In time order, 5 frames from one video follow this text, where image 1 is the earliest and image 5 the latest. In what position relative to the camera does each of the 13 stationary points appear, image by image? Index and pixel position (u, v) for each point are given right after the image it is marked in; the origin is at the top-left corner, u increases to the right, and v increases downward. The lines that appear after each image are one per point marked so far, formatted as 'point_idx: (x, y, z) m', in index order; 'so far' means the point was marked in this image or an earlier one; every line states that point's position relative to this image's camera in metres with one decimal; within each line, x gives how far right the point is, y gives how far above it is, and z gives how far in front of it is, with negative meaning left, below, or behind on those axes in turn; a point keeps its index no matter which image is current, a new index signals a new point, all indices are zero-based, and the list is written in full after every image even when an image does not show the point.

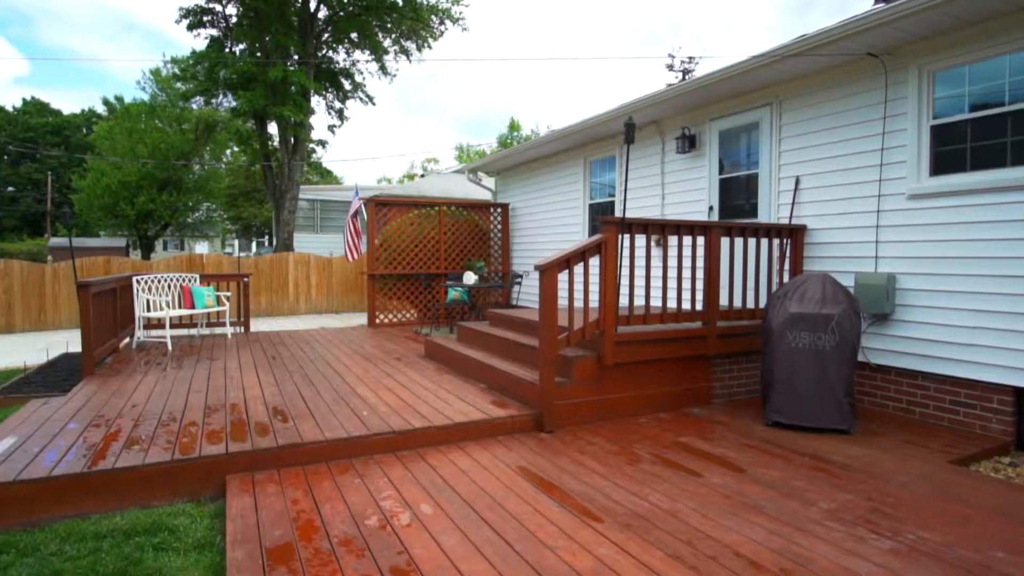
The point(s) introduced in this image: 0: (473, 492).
0: (-0.2, -1.0, +2.8) m
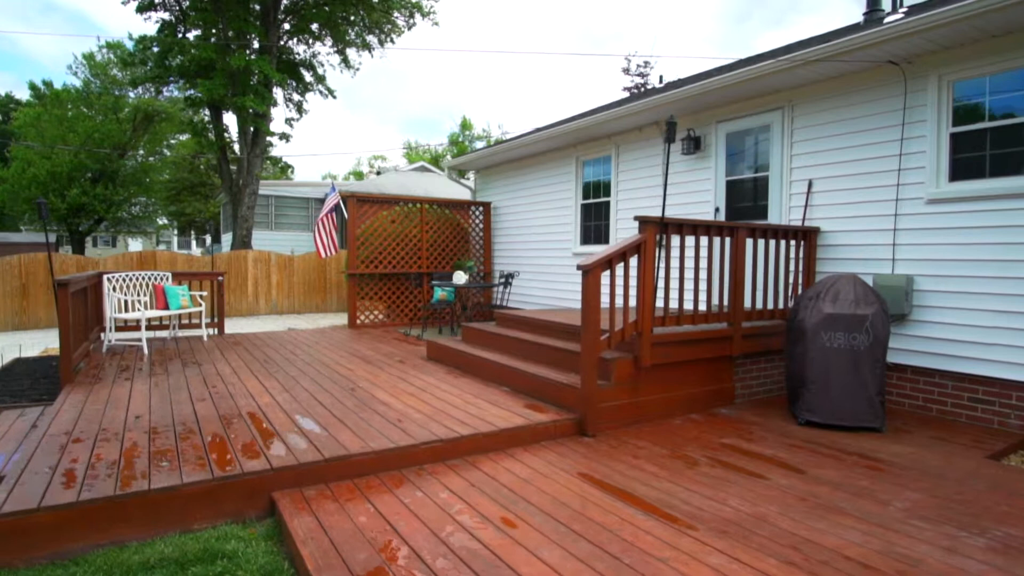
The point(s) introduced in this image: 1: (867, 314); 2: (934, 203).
0: (+0.2, -1.0, +2.7) m
1: (+2.4, -0.2, +3.7) m
2: (+3.1, +0.6, +4.1) m
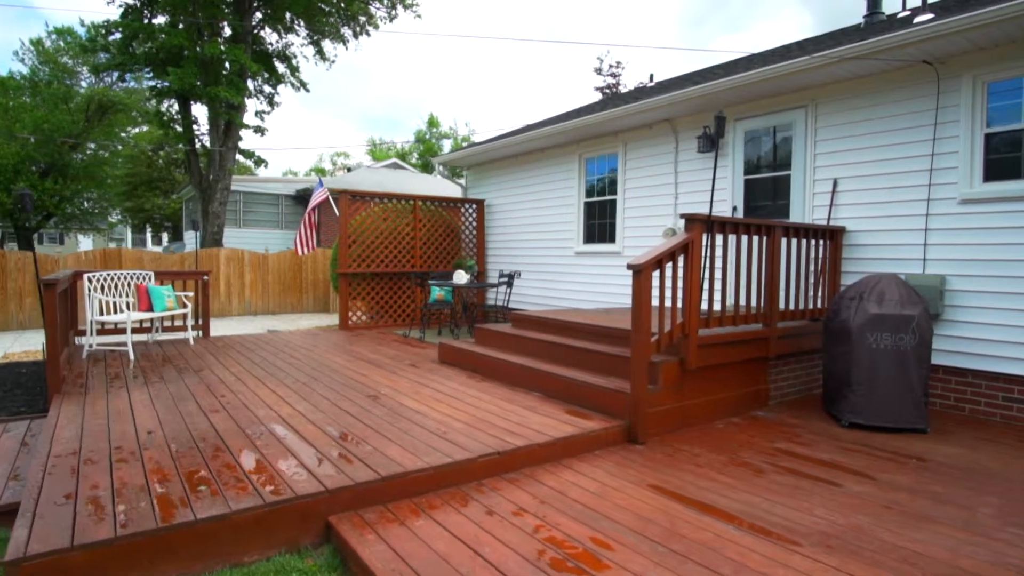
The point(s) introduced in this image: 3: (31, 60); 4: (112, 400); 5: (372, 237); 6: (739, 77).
0: (+0.5, -1.0, +2.5) m
1: (+2.6, -0.2, +3.7) m
2: (+3.3, +0.6, +4.1) m
3: (-16.5, +7.9, +19.4) m
4: (-2.8, -0.8, +4.0) m
5: (-2.1, +0.8, +8.4) m
6: (+2.0, +1.9, +5.0) m
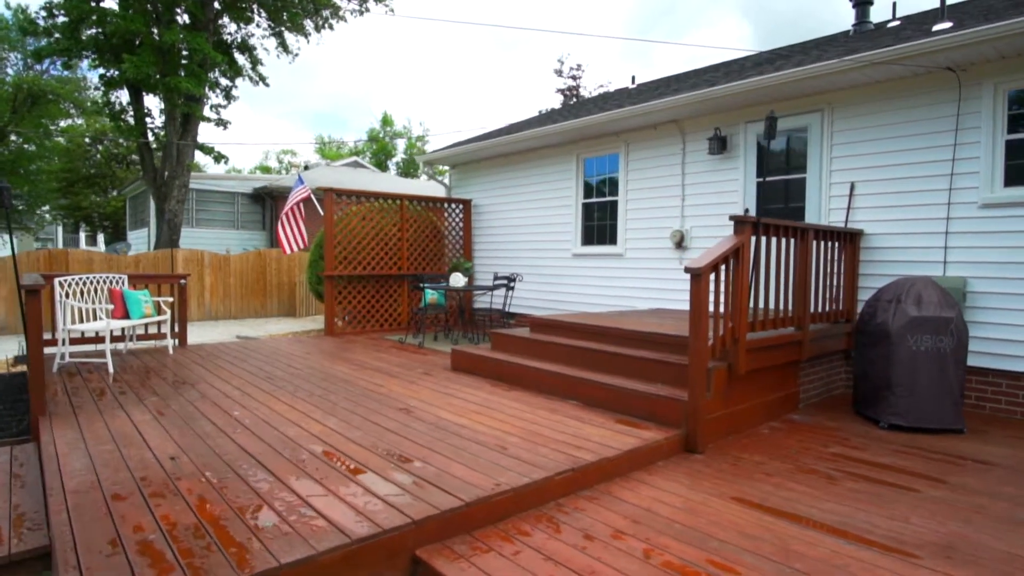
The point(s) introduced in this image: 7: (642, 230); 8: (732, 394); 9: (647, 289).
0: (+0.9, -1.0, +2.4) m
1: (+2.9, -0.2, +3.7) m
2: (+3.6, +0.6, +4.2) m
3: (-17.6, +7.8, +17.7) m
4: (-2.5, -0.8, +3.5) m
5: (-2.2, +0.7, +8.1) m
6: (+2.2, +1.9, +5.0) m
7: (+1.5, +0.7, +6.6) m
8: (+1.4, -0.7, +3.7) m
9: (+1.6, 0.0, +6.6) m
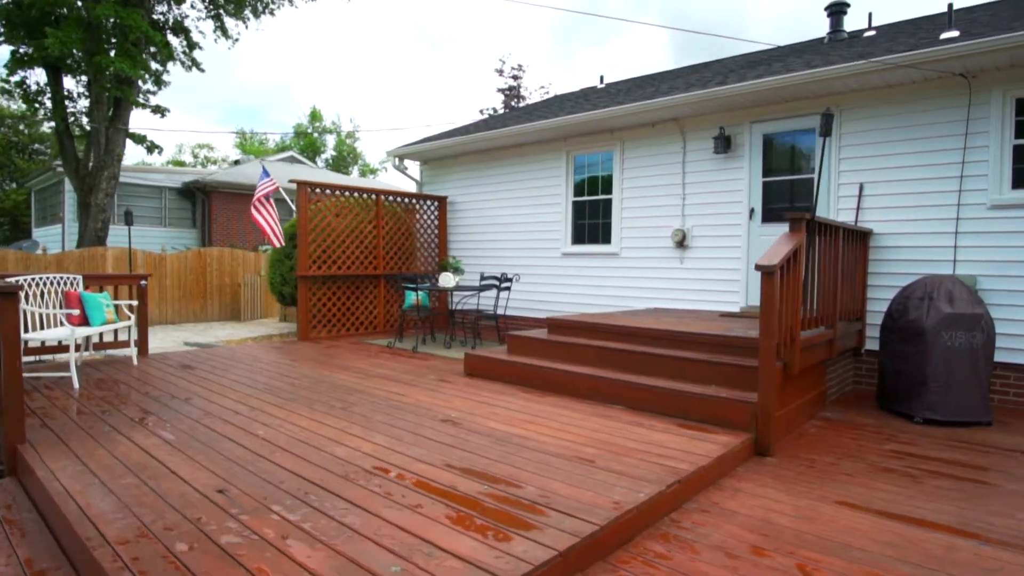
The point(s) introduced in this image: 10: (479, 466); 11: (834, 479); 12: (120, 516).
0: (+1.4, -1.0, +2.3) m
1: (+3.2, -0.2, +3.9) m
2: (+3.8, +0.6, +4.4) m
3: (-18.9, +7.7, +15.2) m
4: (-2.1, -0.8, +3.0) m
5: (-2.4, +0.7, +7.5) m
6: (+2.3, +1.9, +5.0) m
7: (+1.5, +0.7, +6.6) m
8: (+1.8, -0.7, +3.7) m
9: (+1.6, 0.0, +6.5) m
10: (-0.2, -0.9, +2.7) m
11: (+1.7, -1.0, +3.0) m
12: (-1.6, -0.9, +2.2) m
